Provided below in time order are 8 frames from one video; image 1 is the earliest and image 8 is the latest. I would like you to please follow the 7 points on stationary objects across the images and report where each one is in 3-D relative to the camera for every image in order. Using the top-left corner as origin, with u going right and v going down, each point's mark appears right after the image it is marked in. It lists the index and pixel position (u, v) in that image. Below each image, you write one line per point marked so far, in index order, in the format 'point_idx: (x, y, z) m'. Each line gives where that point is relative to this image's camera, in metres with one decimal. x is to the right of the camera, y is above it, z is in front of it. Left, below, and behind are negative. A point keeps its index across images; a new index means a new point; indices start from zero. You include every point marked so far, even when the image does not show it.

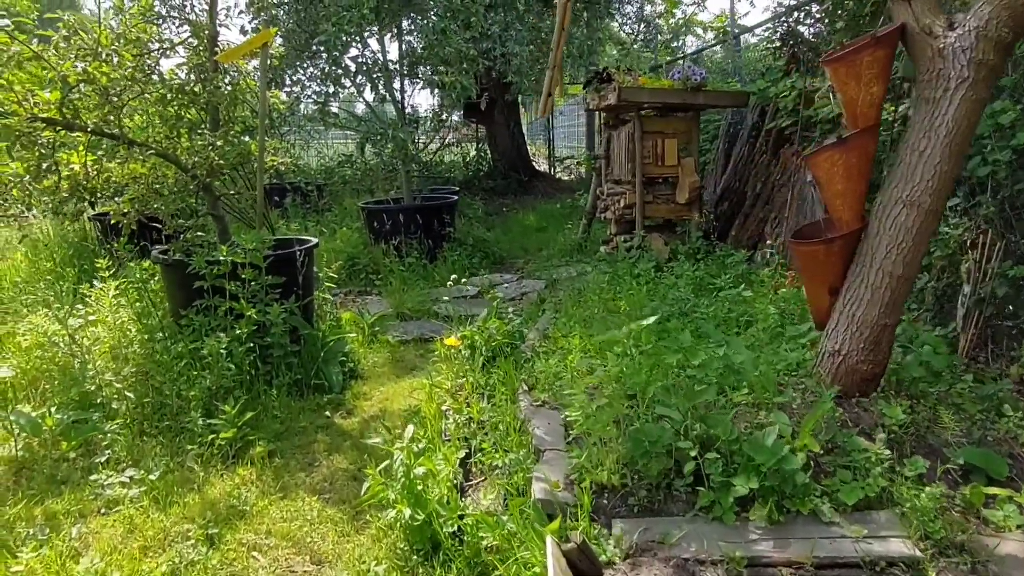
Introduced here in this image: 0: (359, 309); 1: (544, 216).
0: (-0.9, -0.1, +4.4) m
1: (+0.3, +0.8, +7.8) m
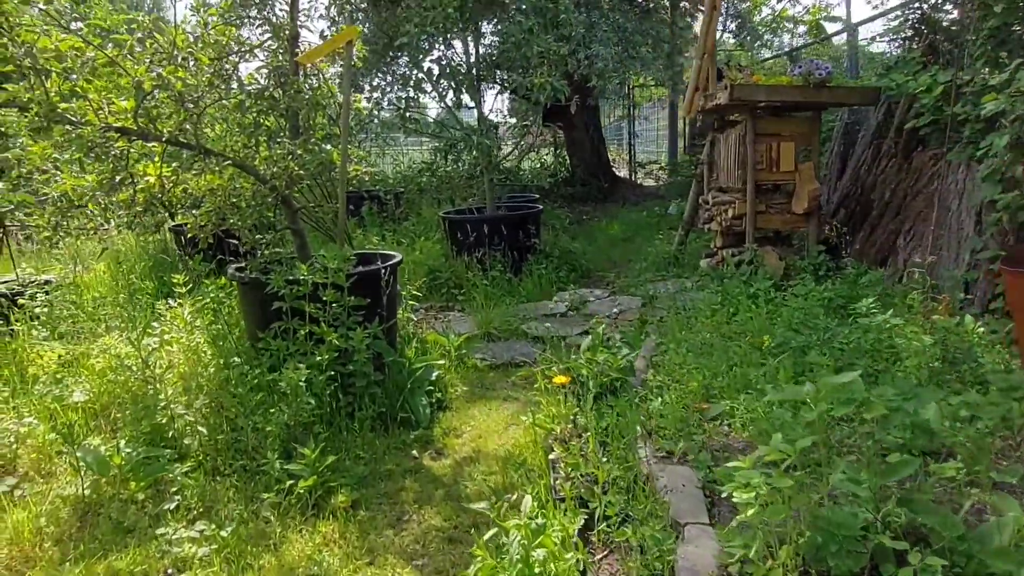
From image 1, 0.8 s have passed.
0: (-0.4, -0.2, +4.1) m
1: (+1.2, +0.6, +7.3) m
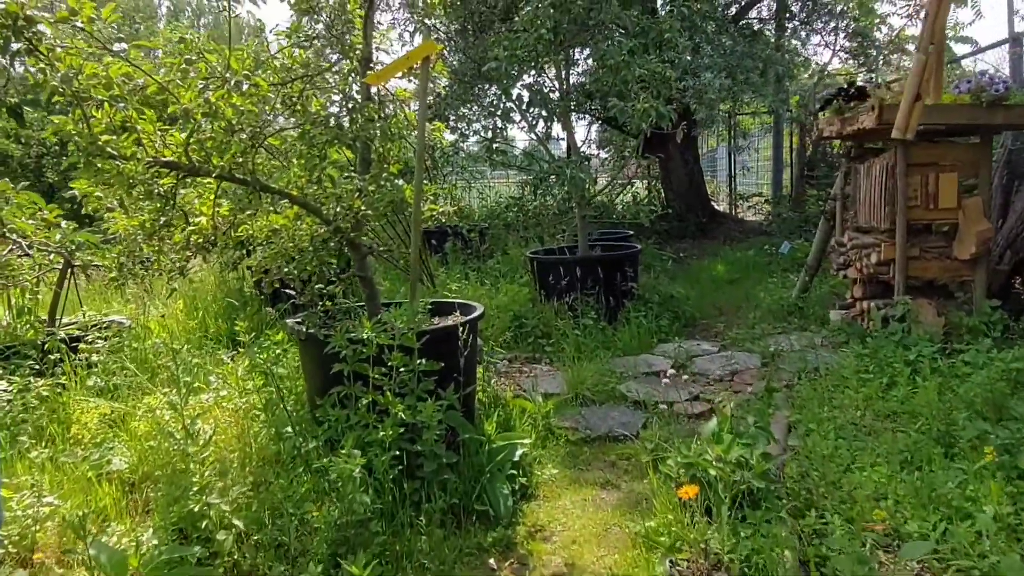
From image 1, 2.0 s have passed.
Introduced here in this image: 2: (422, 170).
0: (+0.1, -0.5, +3.6) m
1: (+2.1, +0.2, +6.7) m
2: (-0.3, +0.4, +2.6) m
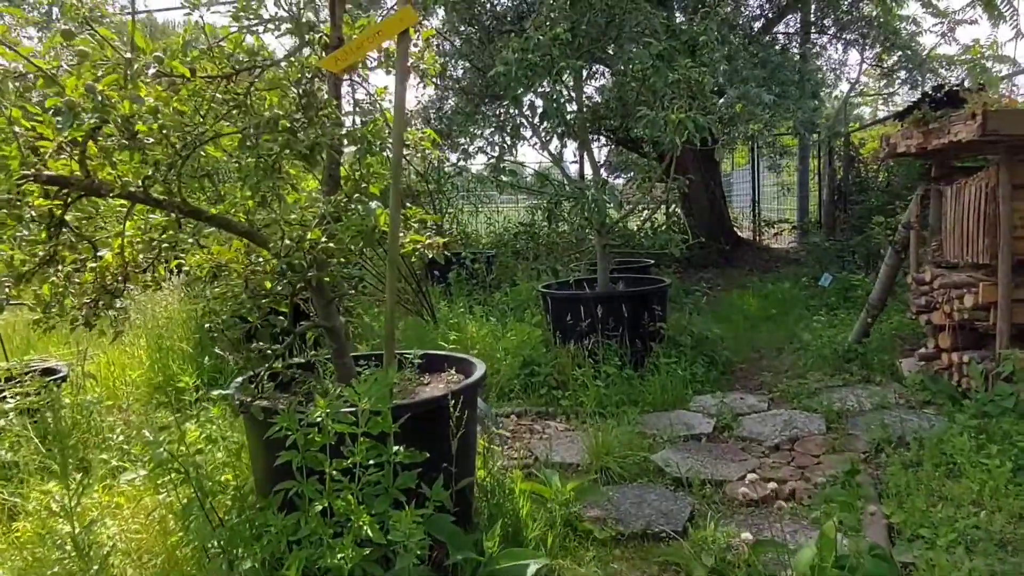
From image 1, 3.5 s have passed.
0: (+0.1, -0.7, +3.0) m
1: (+2.1, -0.1, +6.0) m
2: (-0.3, +0.3, +2.0) m
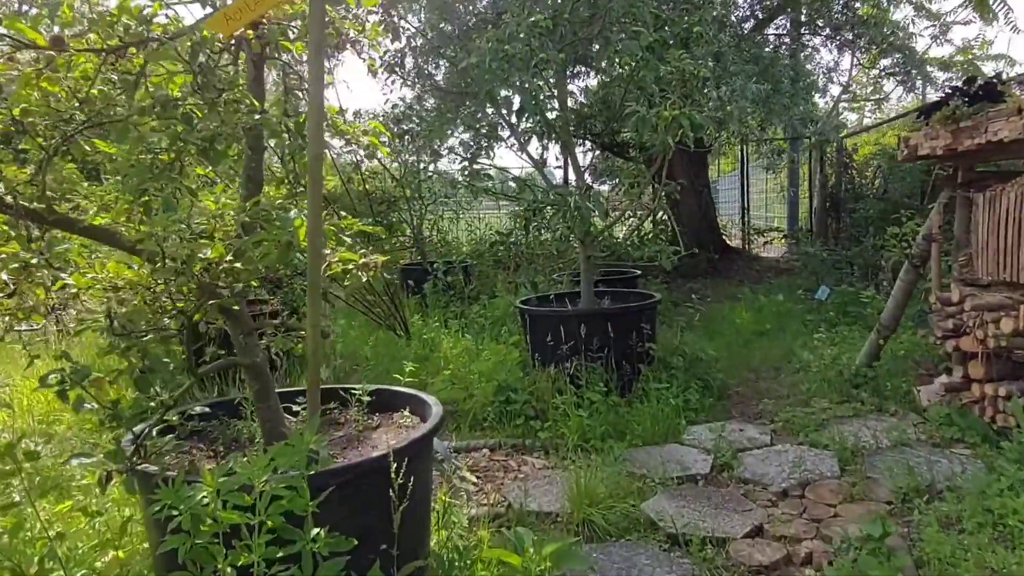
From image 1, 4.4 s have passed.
0: (0.0, -0.8, +2.5) m
1: (+2.0, -0.2, +5.6) m
2: (-0.4, +0.2, +1.6) m
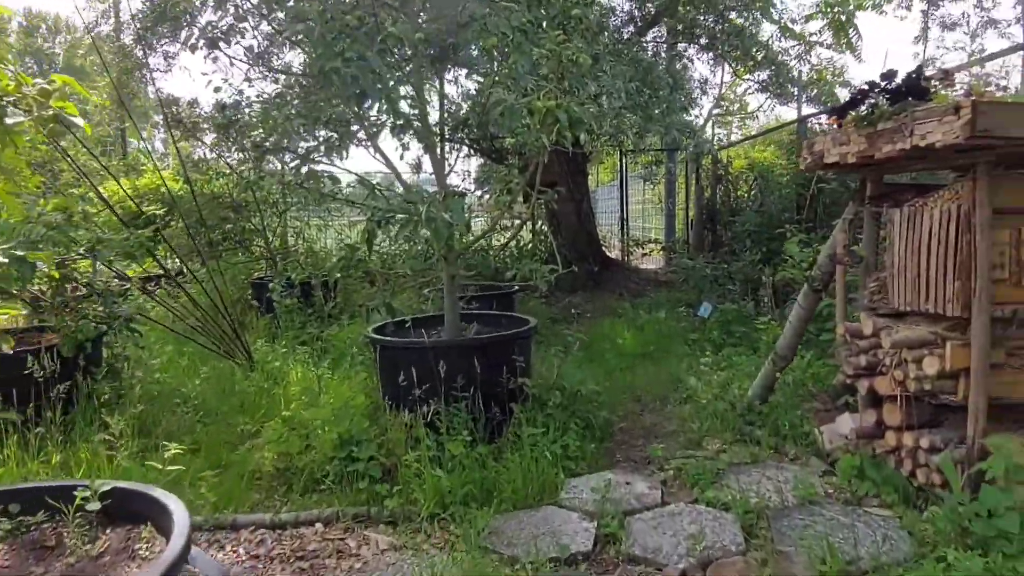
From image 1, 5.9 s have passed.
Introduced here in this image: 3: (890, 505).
0: (-0.4, -0.9, +1.9) m
1: (+1.0, -0.3, +5.2) m
2: (-0.7, +0.1, +0.9) m
3: (+1.2, -0.7, +2.2) m
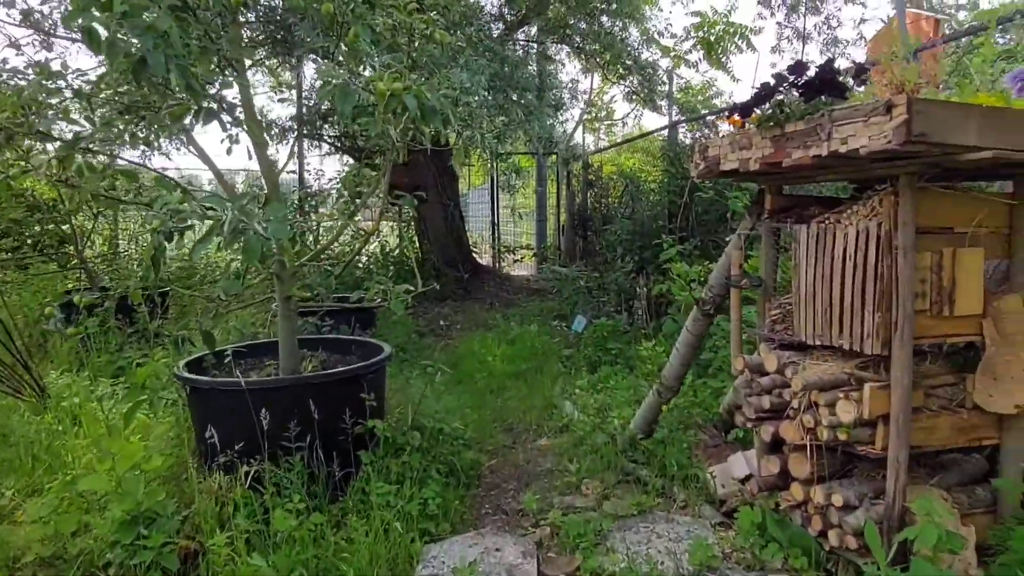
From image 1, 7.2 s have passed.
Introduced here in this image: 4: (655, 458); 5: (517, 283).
0: (-0.8, -1.0, +1.3) m
1: (0.0, -0.4, +4.8) m
2: (-0.9, 0.0, +0.3) m
3: (+0.8, -0.8, +1.9) m
4: (+0.6, -0.7, +2.8) m
5: (+0.1, 0.0, +7.6) m
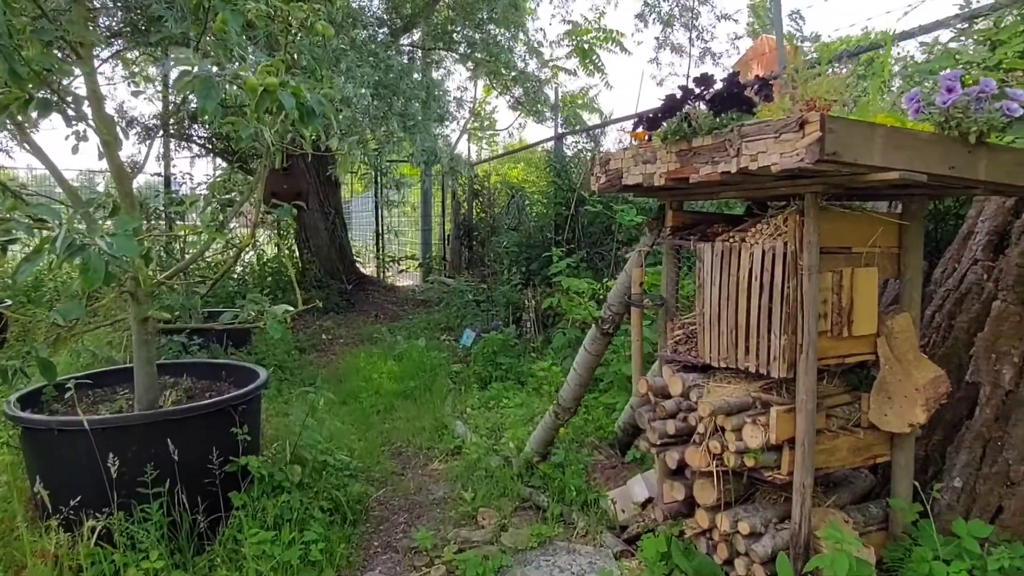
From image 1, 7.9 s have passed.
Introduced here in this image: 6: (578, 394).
0: (-0.9, -1.0, +1.0) m
1: (-0.7, -0.5, +4.6) m
2: (-0.9, 0.0, 0.0) m
3: (+0.5, -0.8, +1.9) m
4: (+0.2, -0.7, +2.7) m
5: (-1.1, -0.1, +7.3) m
6: (+0.2, -0.4, +2.6) m
